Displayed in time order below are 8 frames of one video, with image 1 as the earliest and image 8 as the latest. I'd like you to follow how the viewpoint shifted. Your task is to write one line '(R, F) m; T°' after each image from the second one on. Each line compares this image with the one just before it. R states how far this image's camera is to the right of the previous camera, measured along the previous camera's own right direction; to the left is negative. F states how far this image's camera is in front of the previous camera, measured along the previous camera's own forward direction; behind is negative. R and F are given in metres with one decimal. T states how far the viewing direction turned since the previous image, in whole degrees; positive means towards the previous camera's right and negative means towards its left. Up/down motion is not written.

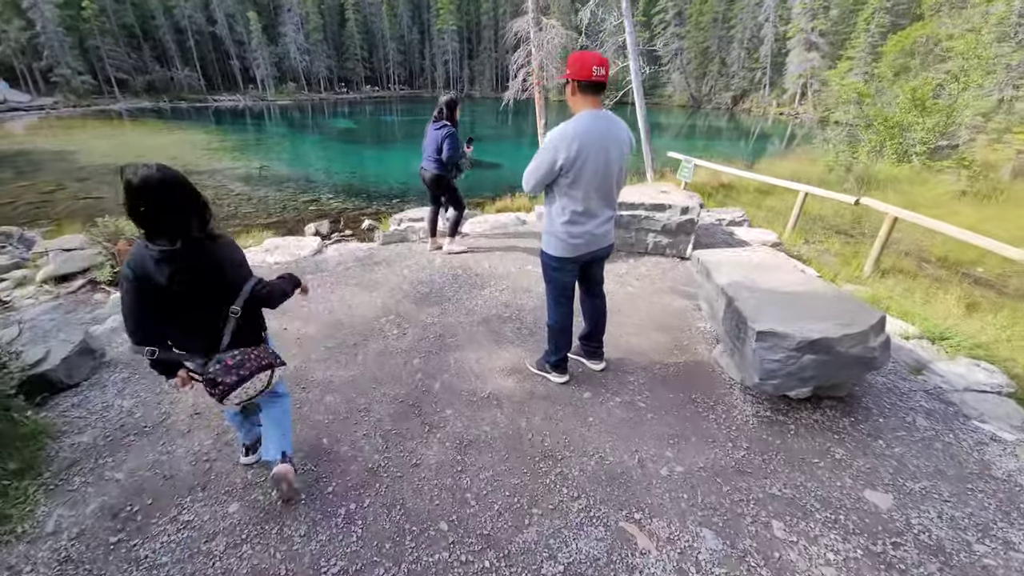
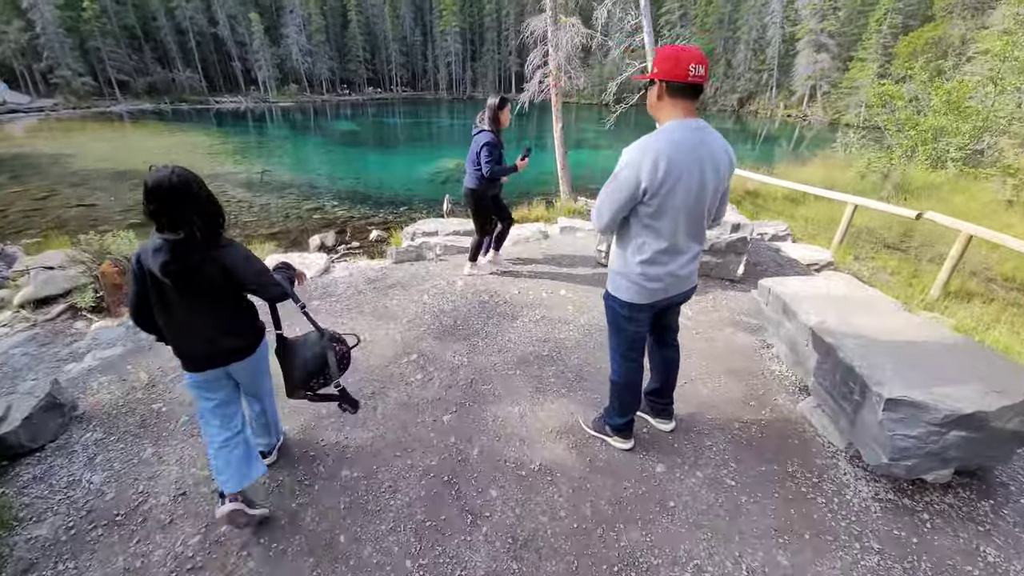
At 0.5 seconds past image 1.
(-0.4, +0.7) m; 0°
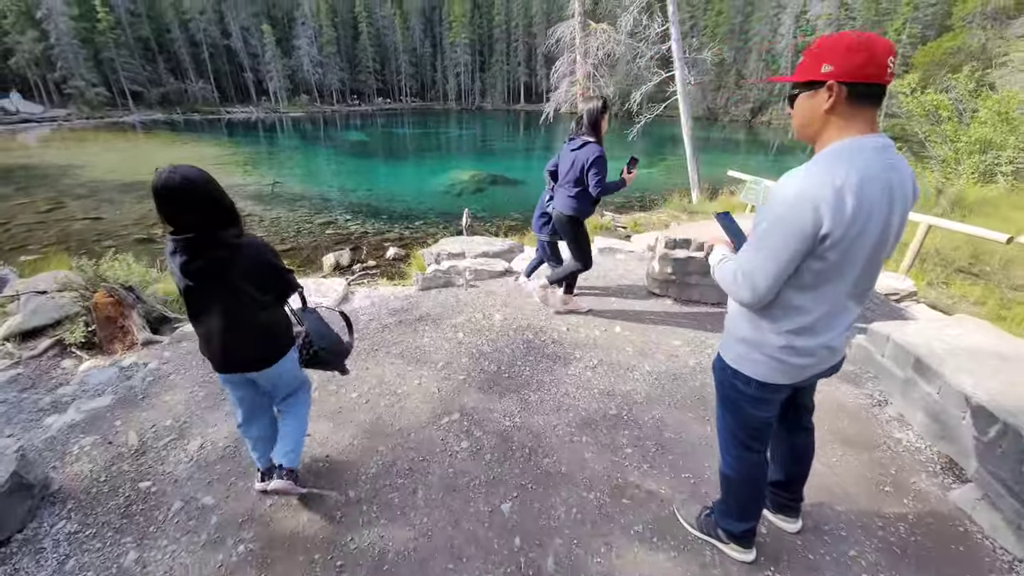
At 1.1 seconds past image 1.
(-0.5, +0.7) m; -1°
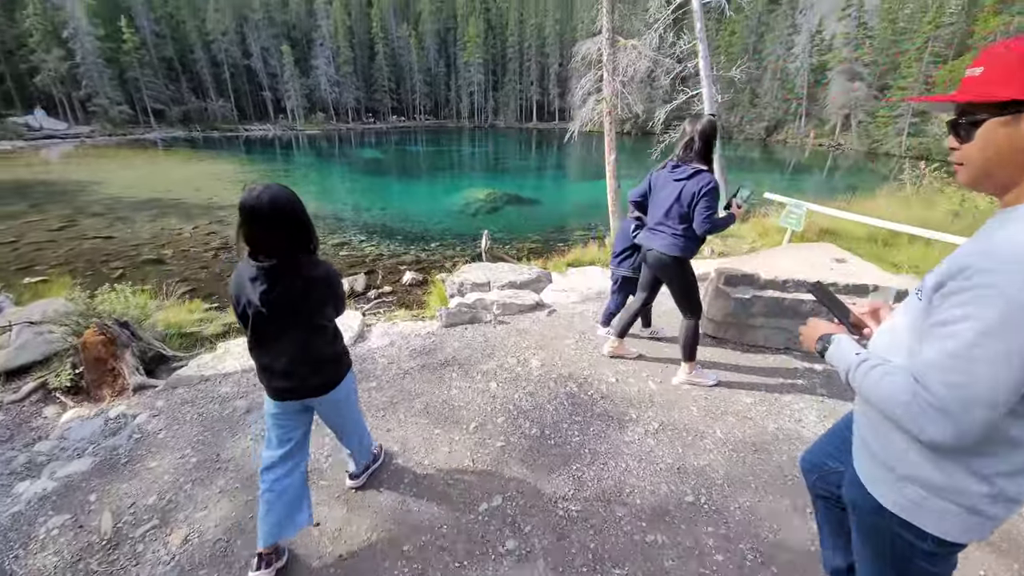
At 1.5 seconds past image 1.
(-0.3, +0.6) m; -1°
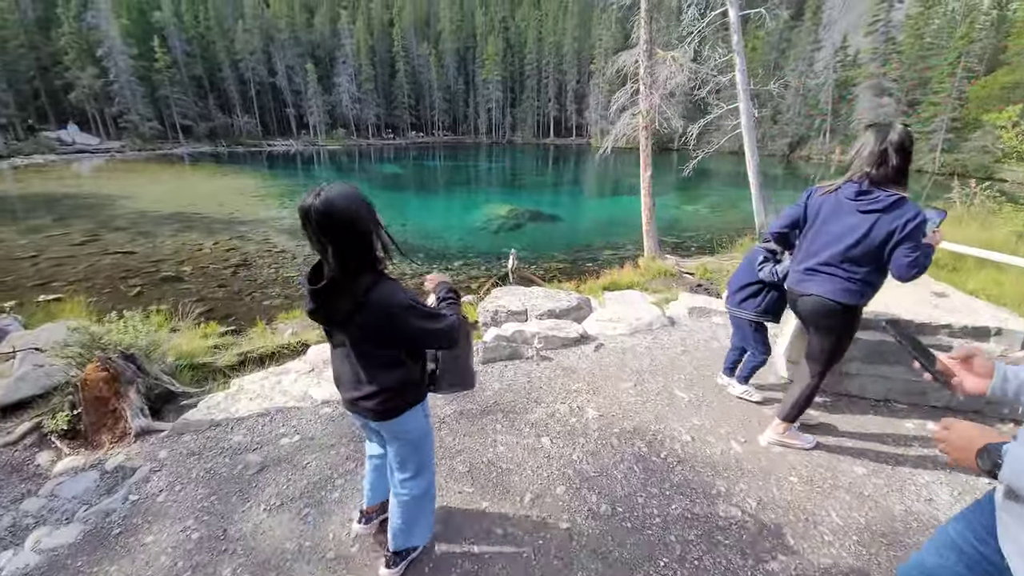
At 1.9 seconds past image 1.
(-0.4, +0.6) m; -2°
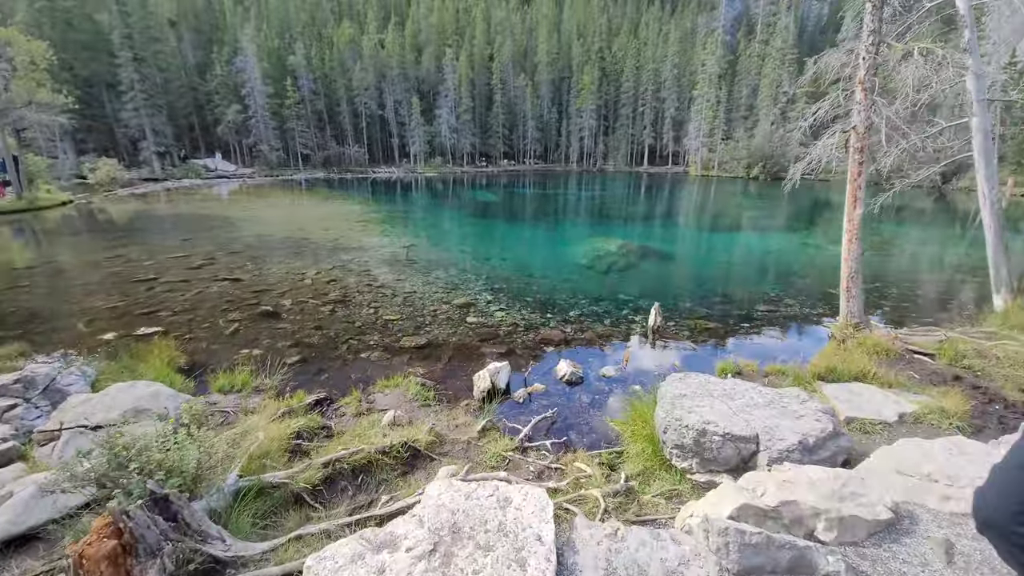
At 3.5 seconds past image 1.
(-1.3, +2.0) m; -10°
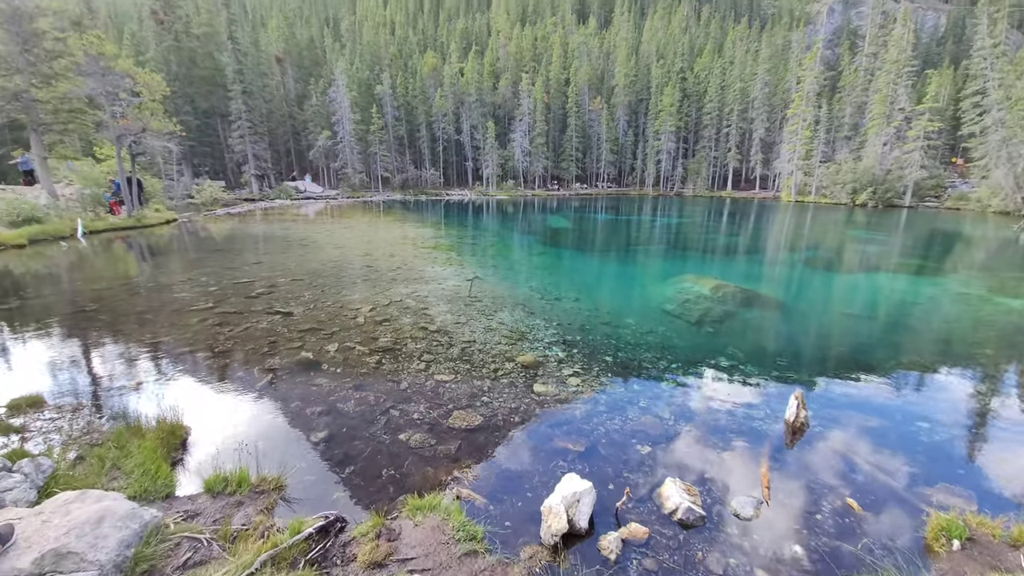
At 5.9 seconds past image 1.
(-0.3, +1.9) m; -9°
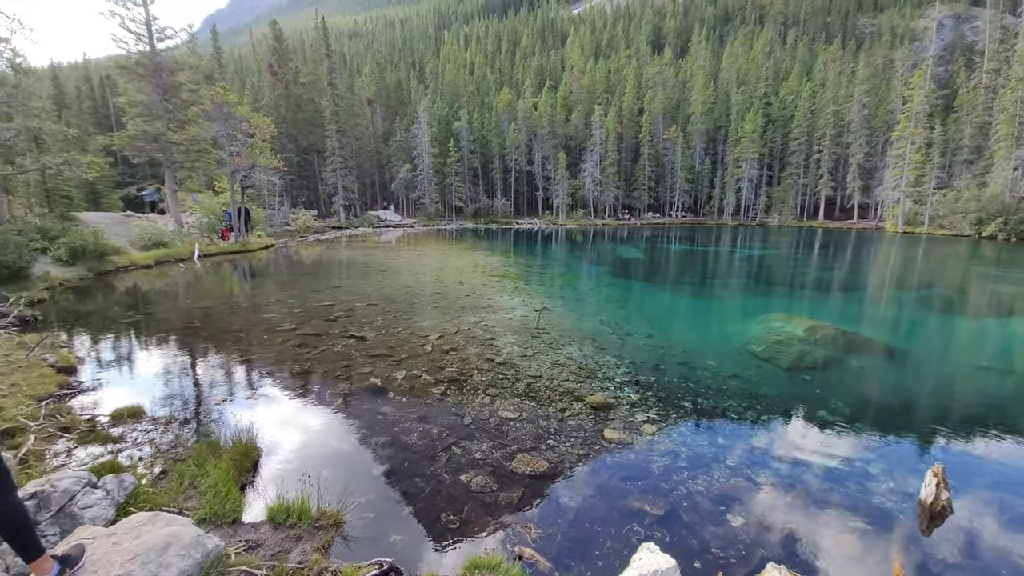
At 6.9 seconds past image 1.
(-0.1, +0.3) m; -9°
